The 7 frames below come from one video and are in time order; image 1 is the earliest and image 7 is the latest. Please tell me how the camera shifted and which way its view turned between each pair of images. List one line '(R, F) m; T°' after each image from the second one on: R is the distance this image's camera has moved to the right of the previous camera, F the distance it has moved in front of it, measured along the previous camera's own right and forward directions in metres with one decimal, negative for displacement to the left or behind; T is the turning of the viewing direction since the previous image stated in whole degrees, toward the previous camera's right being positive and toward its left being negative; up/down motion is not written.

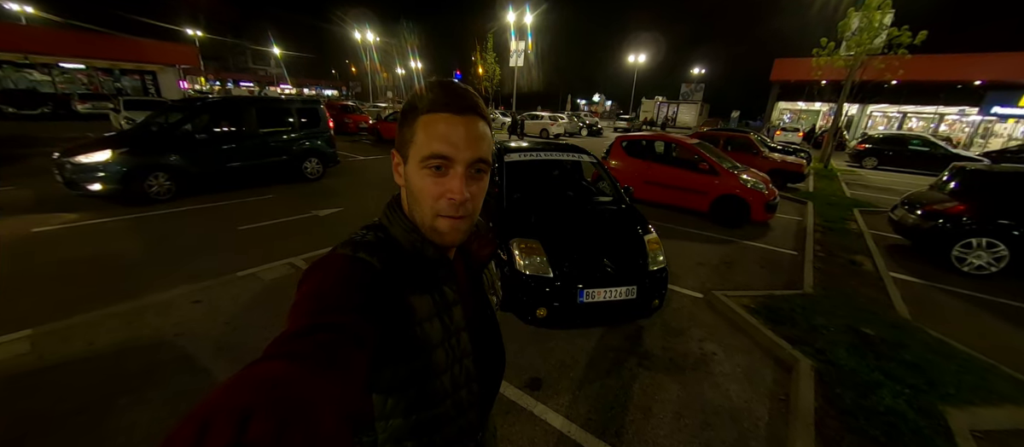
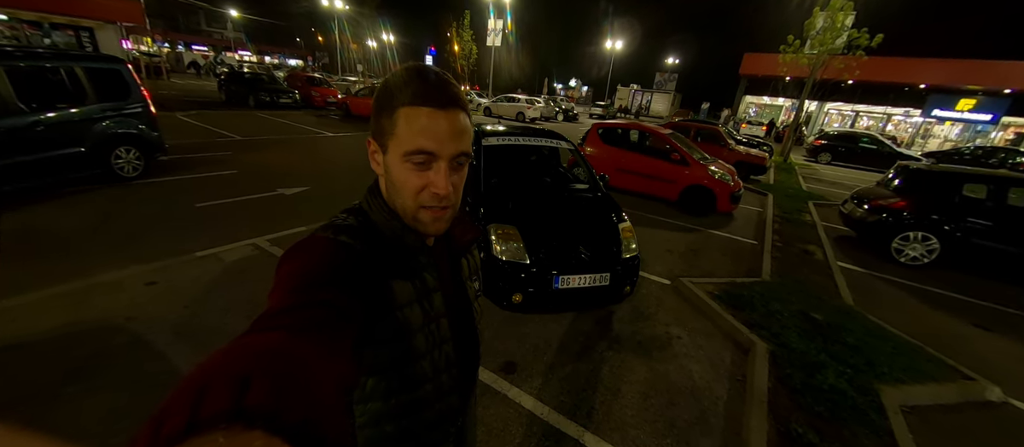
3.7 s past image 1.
(0.0, 0.0) m; +4°
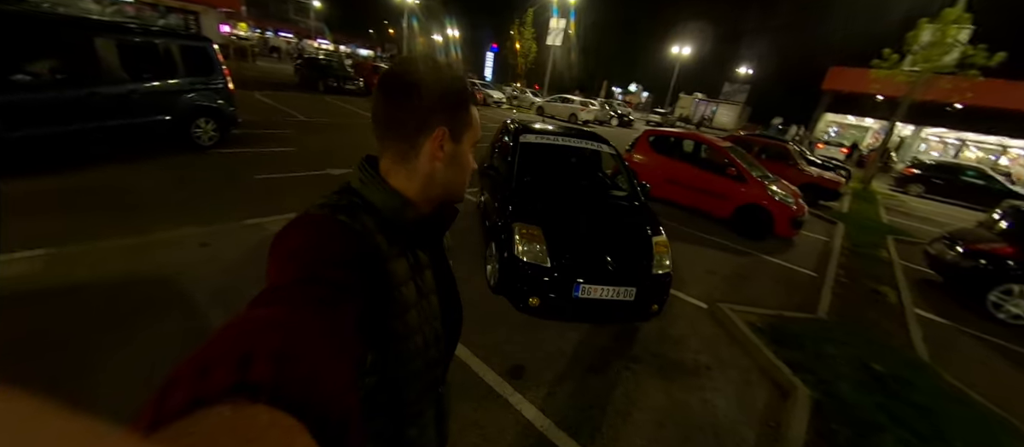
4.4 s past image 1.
(+0.1, +0.1) m; -7°
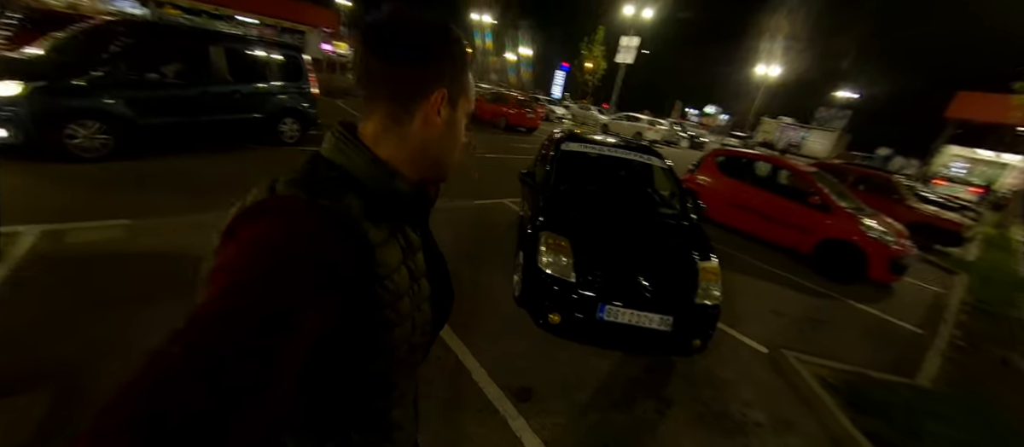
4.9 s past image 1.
(+0.2, +0.1) m; -10°
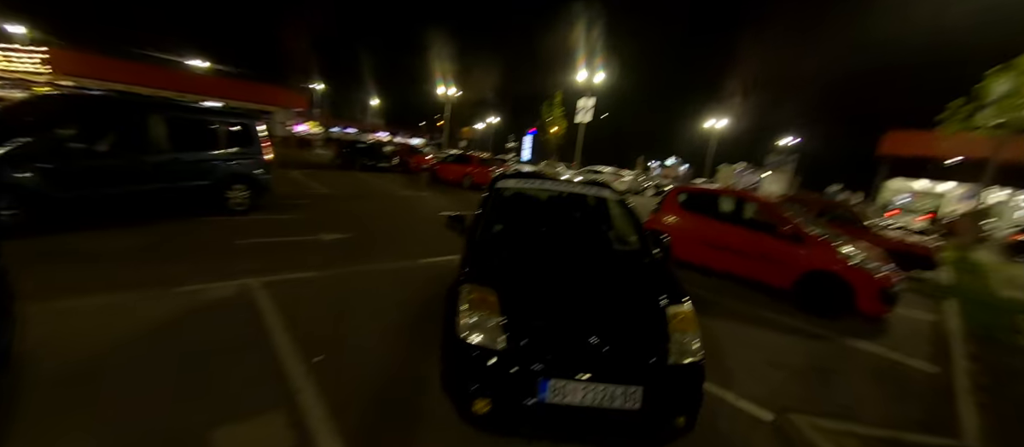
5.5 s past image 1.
(+0.5, +0.6) m; +3°
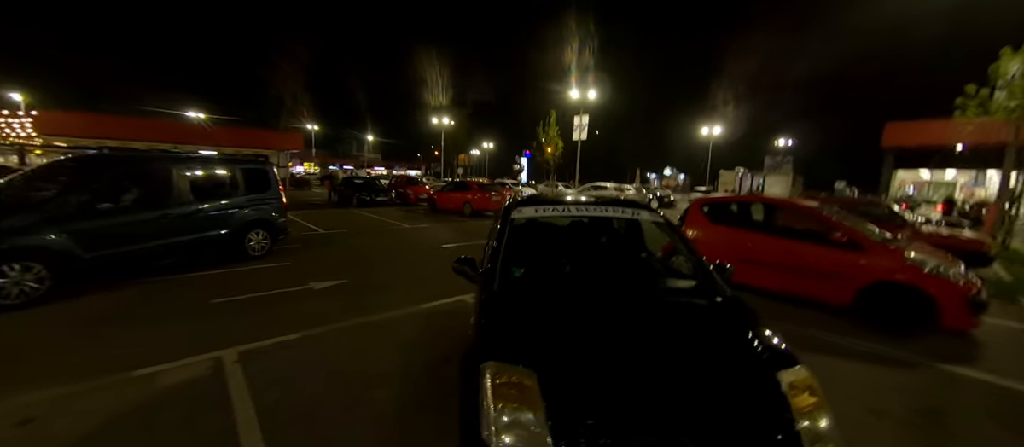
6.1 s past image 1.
(-0.1, +0.6) m; 0°
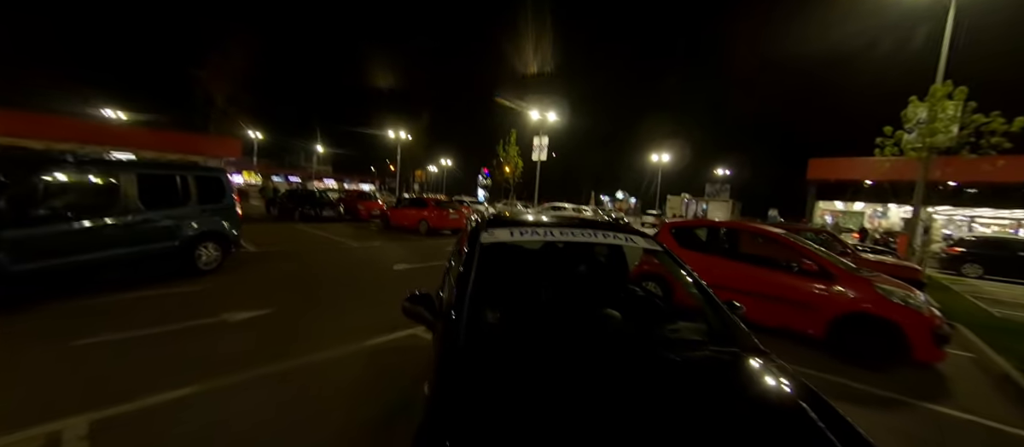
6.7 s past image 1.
(-0.1, +0.6) m; +7°
